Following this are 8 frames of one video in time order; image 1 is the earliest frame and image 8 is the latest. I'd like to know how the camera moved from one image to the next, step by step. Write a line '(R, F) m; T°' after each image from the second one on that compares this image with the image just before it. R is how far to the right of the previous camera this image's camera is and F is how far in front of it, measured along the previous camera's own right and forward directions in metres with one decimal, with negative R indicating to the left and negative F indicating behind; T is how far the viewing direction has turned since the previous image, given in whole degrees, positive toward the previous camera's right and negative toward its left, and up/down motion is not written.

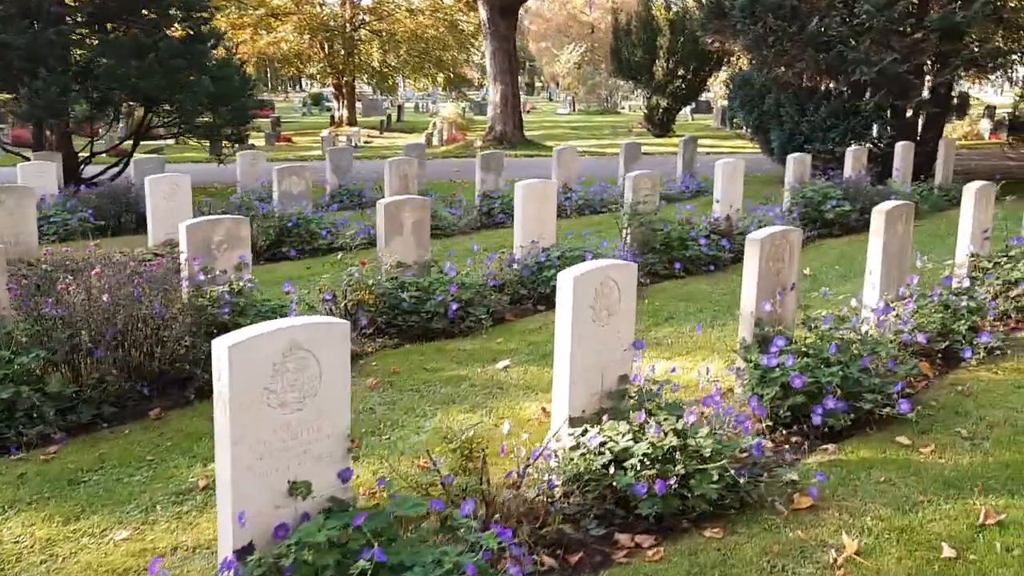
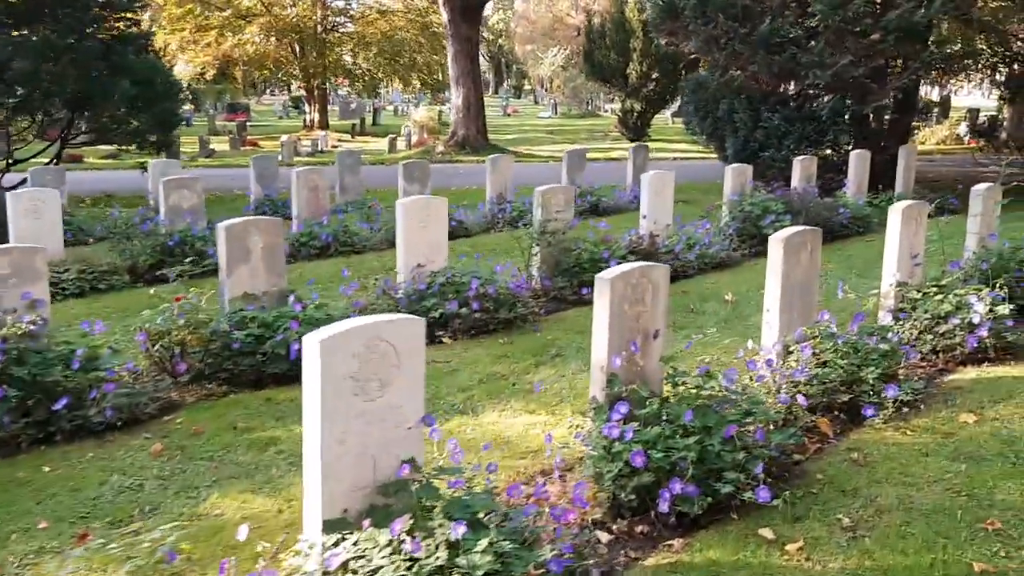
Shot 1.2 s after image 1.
(+0.9, +0.9) m; 0°
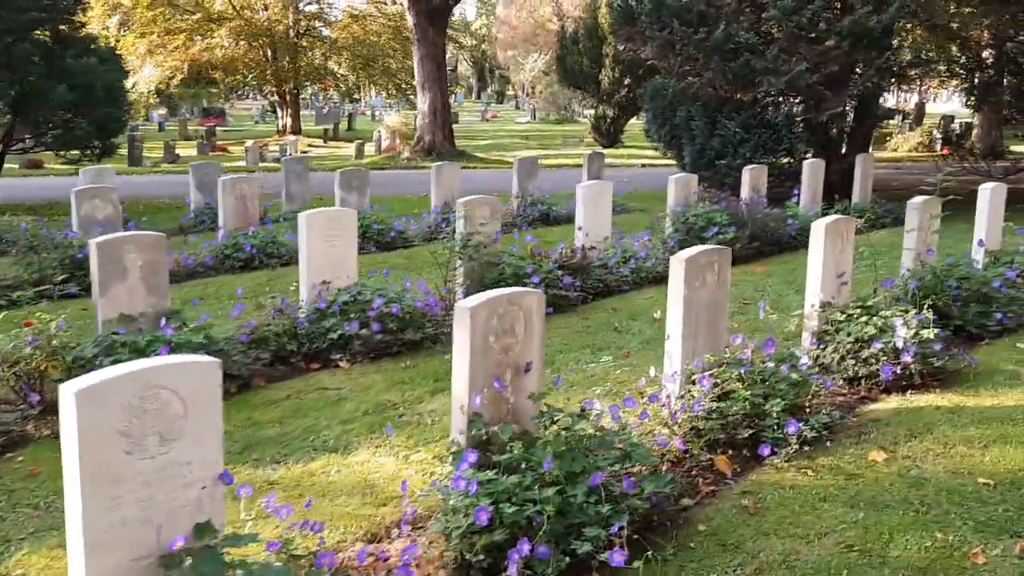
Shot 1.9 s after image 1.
(+0.5, +0.4) m; +1°
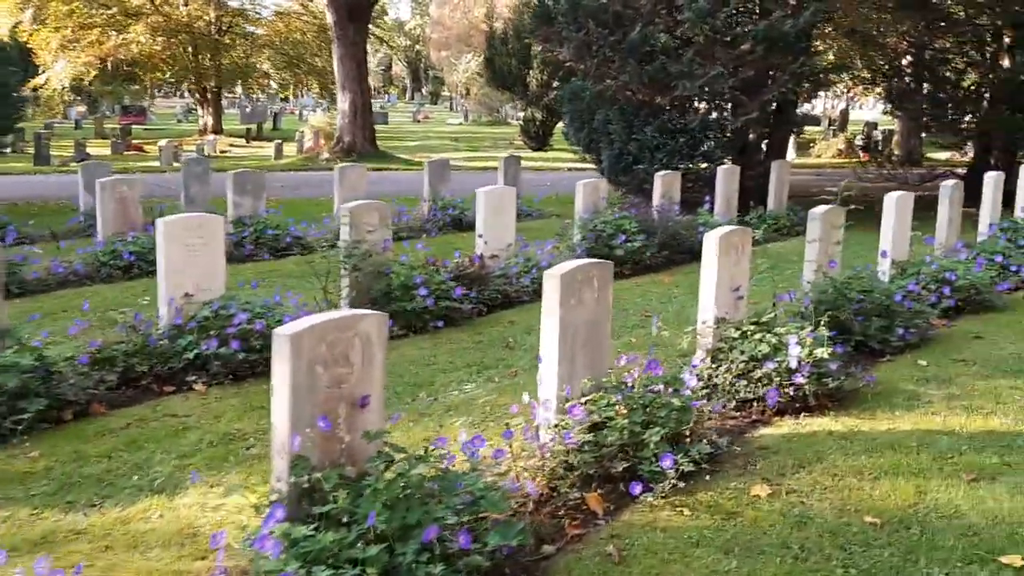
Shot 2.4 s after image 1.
(+0.4, +0.4) m; +4°
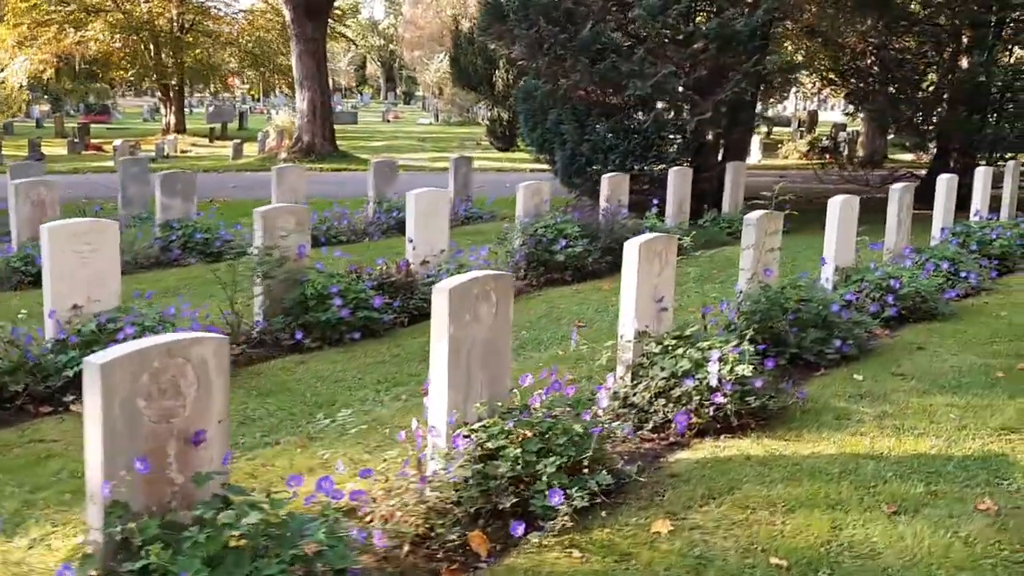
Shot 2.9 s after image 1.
(+0.4, +0.4) m; +1°
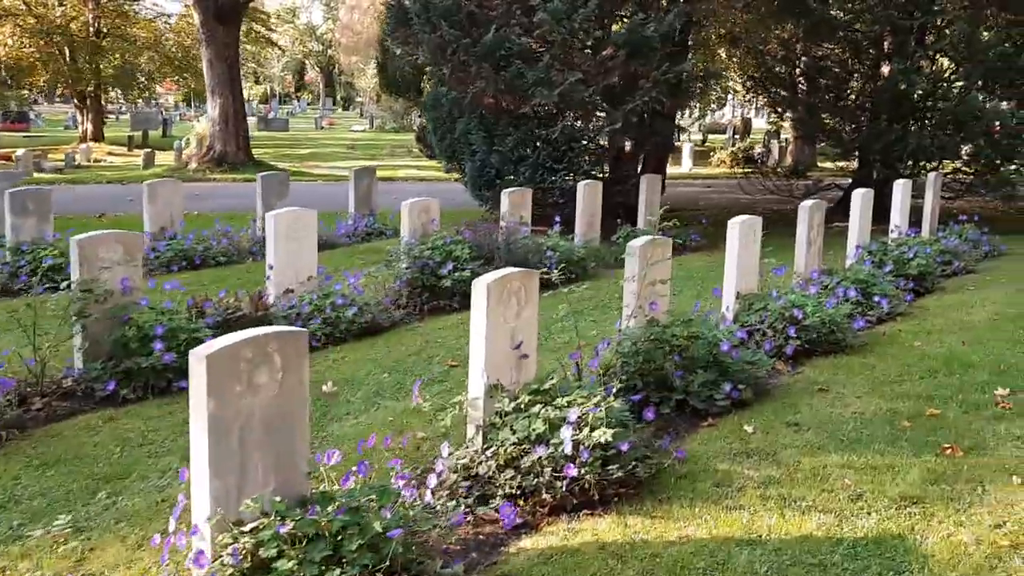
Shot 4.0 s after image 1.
(+0.6, +0.8) m; +3°
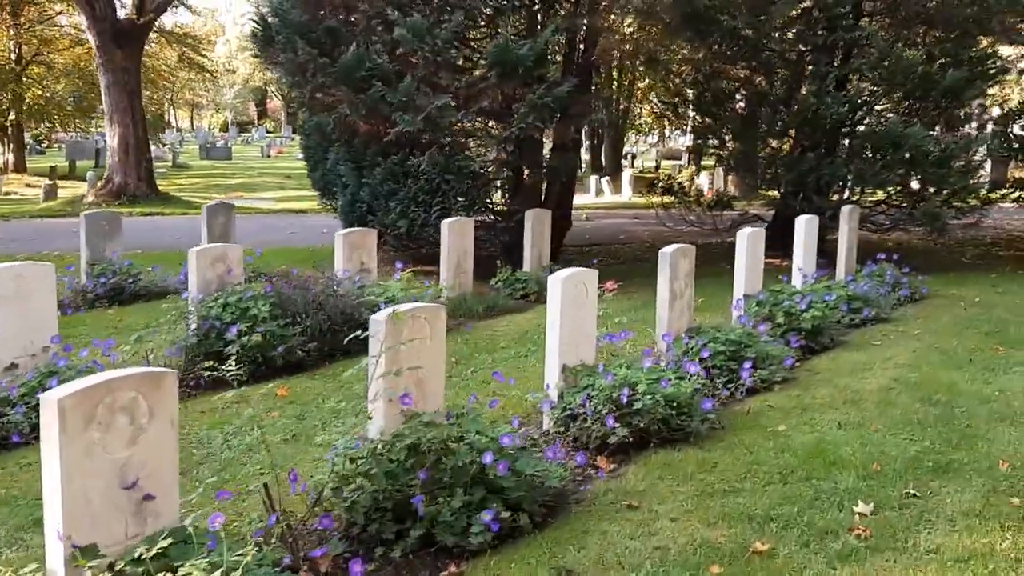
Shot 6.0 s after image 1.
(+1.2, +1.3) m; +2°
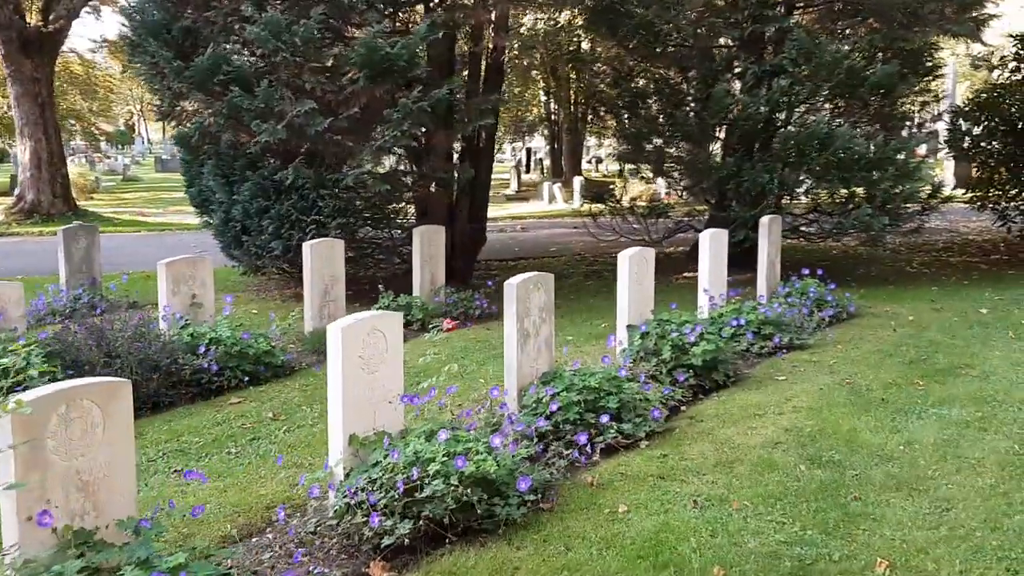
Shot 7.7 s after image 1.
(+1.0, +1.1) m; +1°
